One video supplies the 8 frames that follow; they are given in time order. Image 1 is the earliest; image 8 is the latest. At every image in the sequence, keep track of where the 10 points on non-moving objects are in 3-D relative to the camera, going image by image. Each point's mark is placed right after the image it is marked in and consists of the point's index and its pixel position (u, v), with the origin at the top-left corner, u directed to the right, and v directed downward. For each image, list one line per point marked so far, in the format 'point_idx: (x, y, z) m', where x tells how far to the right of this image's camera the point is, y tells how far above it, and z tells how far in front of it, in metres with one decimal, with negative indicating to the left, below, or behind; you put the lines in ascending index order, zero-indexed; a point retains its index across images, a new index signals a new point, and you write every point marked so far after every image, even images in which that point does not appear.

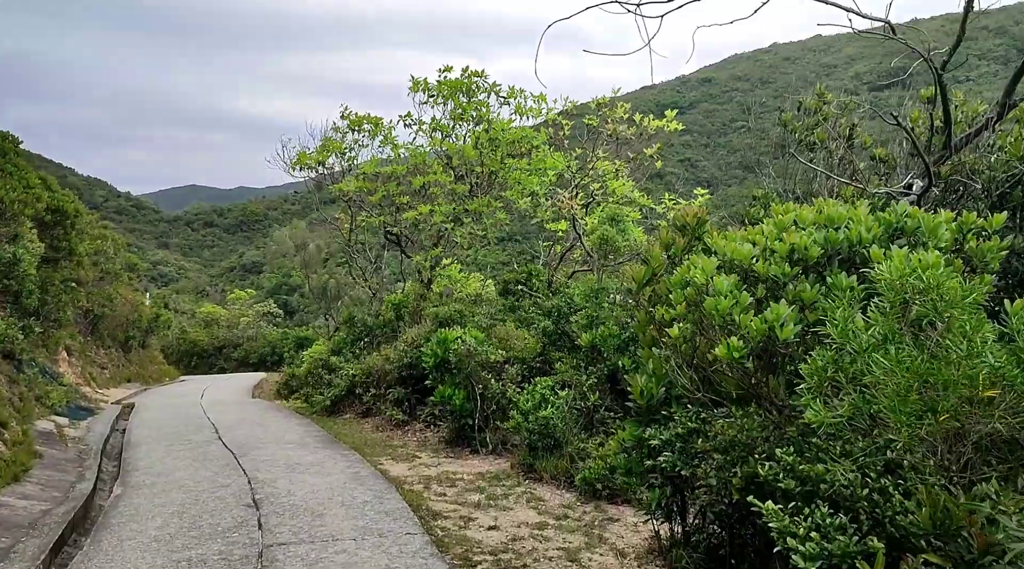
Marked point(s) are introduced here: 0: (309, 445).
0: (-2.4, -1.9, +8.8) m
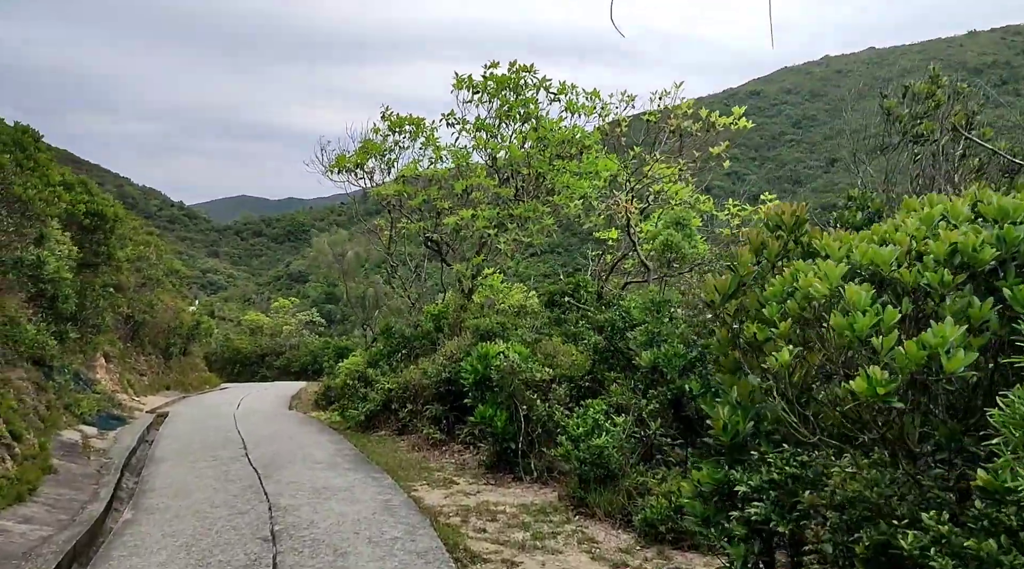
0: (-1.9, -2.0, +8.1) m
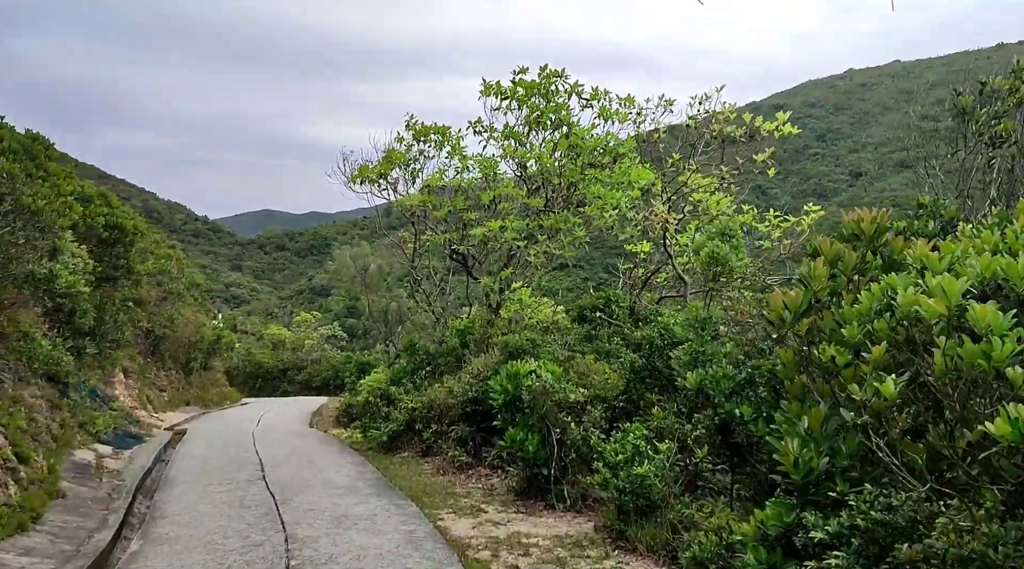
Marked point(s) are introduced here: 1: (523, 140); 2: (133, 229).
0: (-1.6, -2.2, +7.7) m
1: (+0.1, +1.8, +9.3) m
2: (-7.4, +1.1, +14.5) m
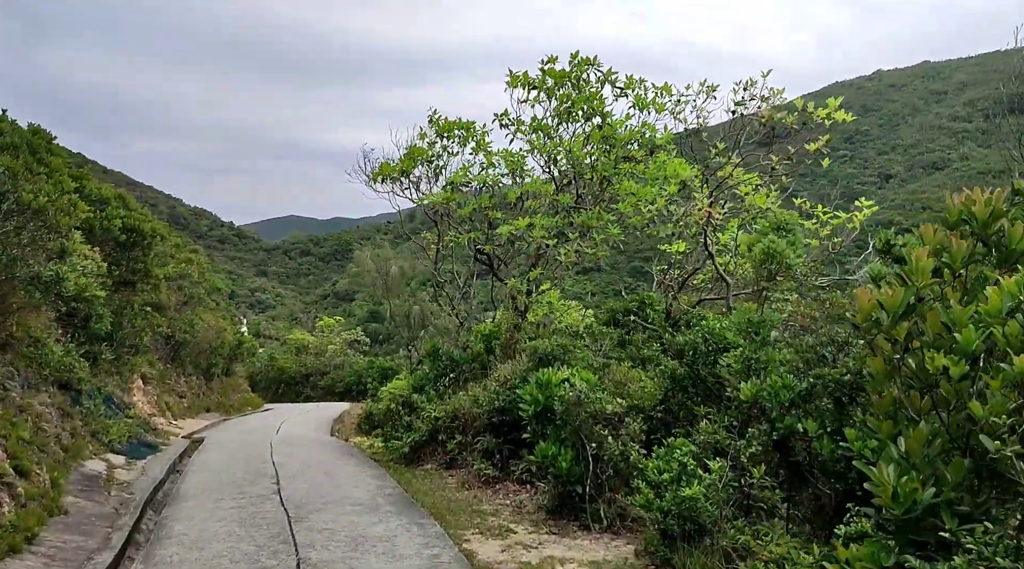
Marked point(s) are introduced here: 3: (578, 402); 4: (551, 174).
0: (-1.3, -2.2, +7.2) m
1: (+0.5, +1.8, +8.7) m
2: (-6.9, +1.0, +14.2) m
3: (+0.6, -1.0, +6.4) m
4: (+0.5, +1.3, +8.9) m
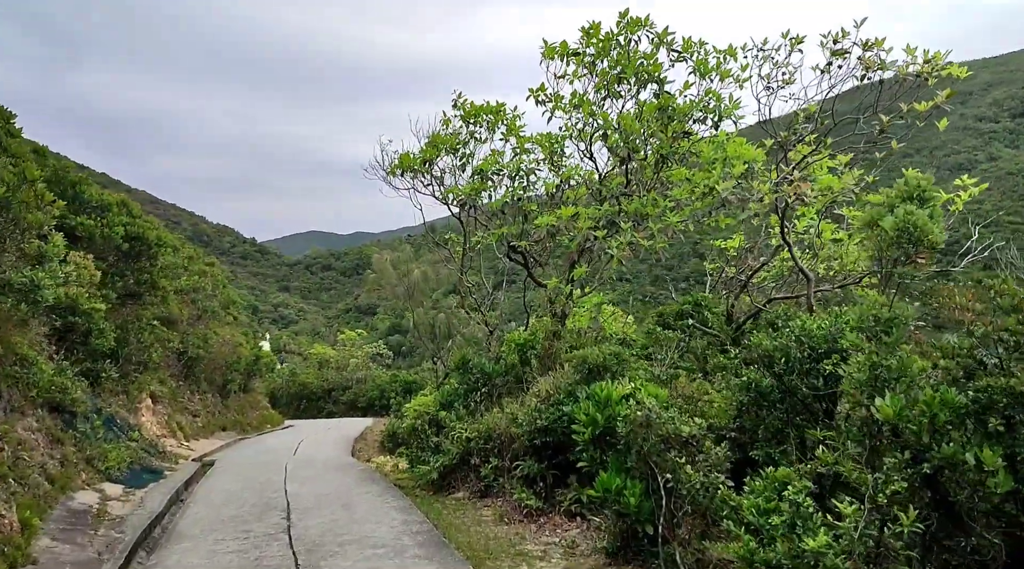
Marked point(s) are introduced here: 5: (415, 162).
0: (-0.9, -2.2, +6.0) m
1: (+0.9, +1.8, +7.6) m
2: (-6.4, +0.8, +13.3) m
3: (+1.0, -1.0, +5.3) m
4: (+0.9, +1.3, +7.8) m
5: (-1.2, +1.5, +9.2) m
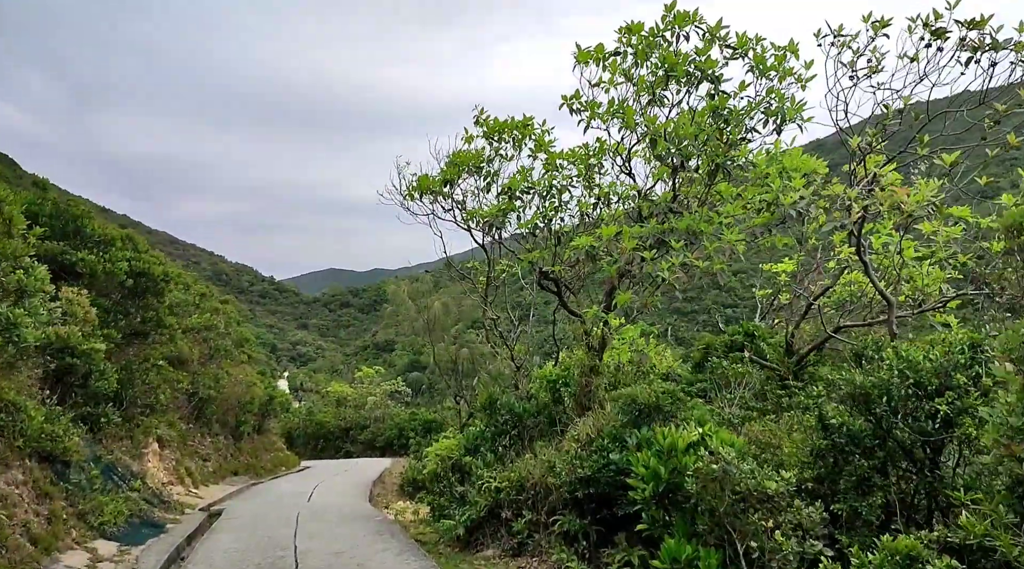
0: (-0.5, -2.4, +5.1) m
1: (+1.1, +1.5, +6.8) m
2: (-5.9, +0.2, +12.6) m
3: (+1.2, -1.1, +4.3) m
4: (+1.2, +1.1, +7.0) m
5: (-0.9, +1.2, +8.4) m
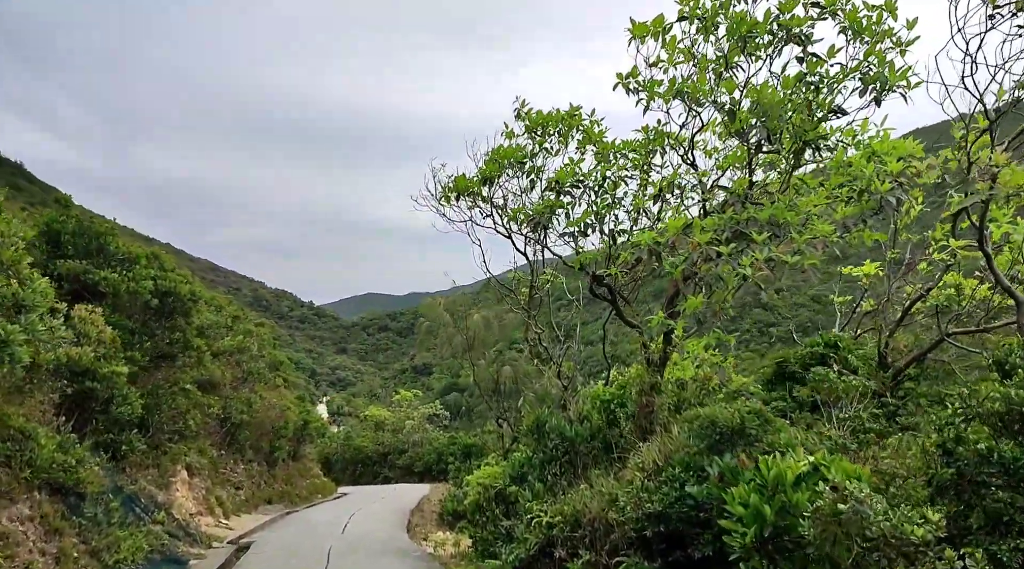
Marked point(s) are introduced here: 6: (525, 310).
0: (-0.2, -2.4, +4.2) m
1: (+1.5, +1.5, +5.9) m
2: (-5.2, -0.2, +12.0) m
3: (+1.5, -1.1, +3.4) m
4: (+1.6, +1.0, +6.1) m
5: (-0.4, +1.0, +7.7) m
6: (+0.2, -0.3, +9.1) m
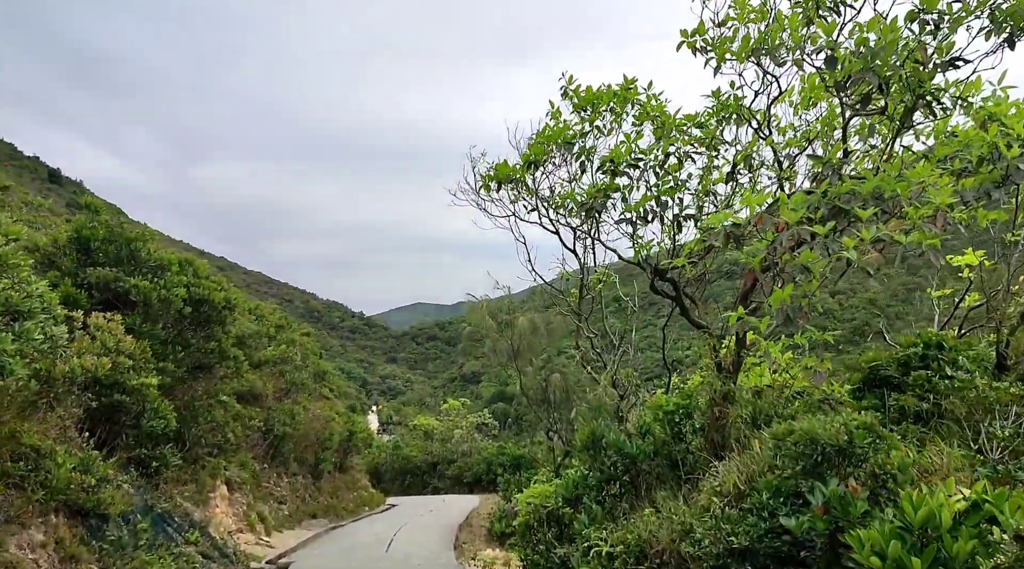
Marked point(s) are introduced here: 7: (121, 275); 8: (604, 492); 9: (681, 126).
0: (+0.1, -2.3, +3.4) m
1: (+1.8, +1.6, +5.0) m
2: (-4.5, -0.3, +11.5) m
3: (+1.7, -1.0, +2.5) m
4: (+1.9, +1.1, +5.2) m
5: (0.0, +1.1, +6.9) m
6: (+0.7, -0.3, +8.3) m
7: (-5.5, +0.1, +10.3) m
8: (+0.9, -1.9, +6.9) m
9: (+1.3, +1.2, +5.8) m
